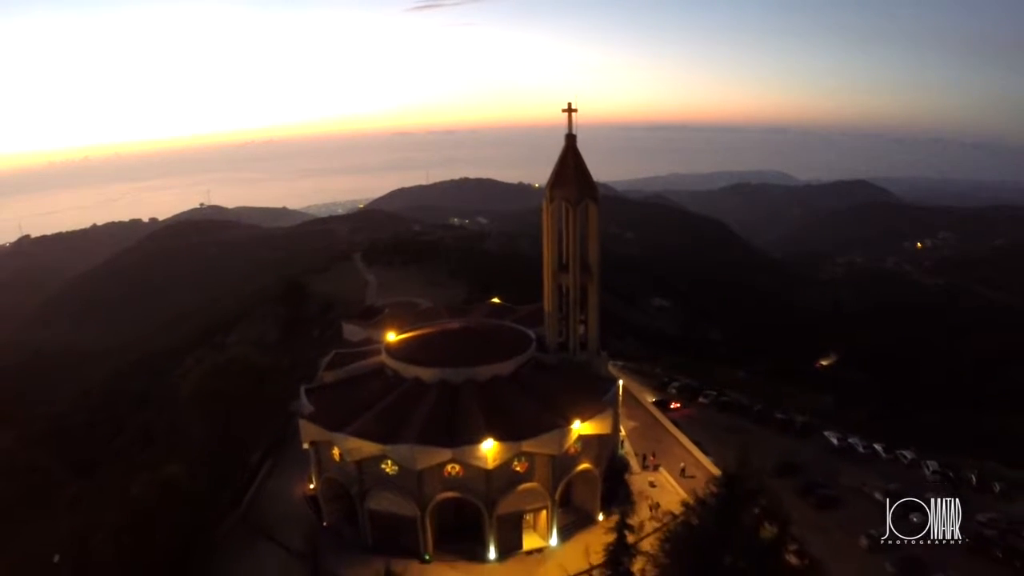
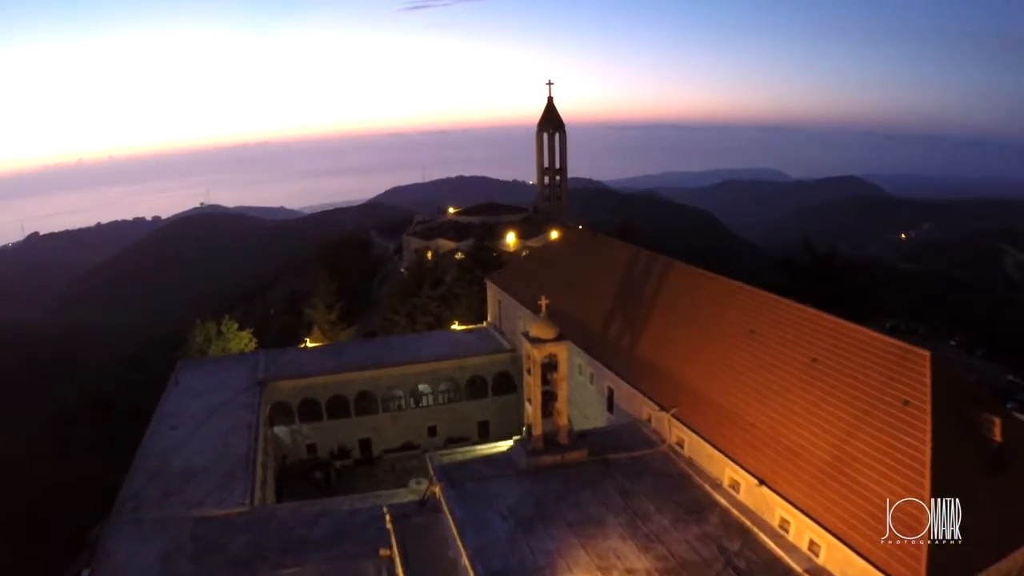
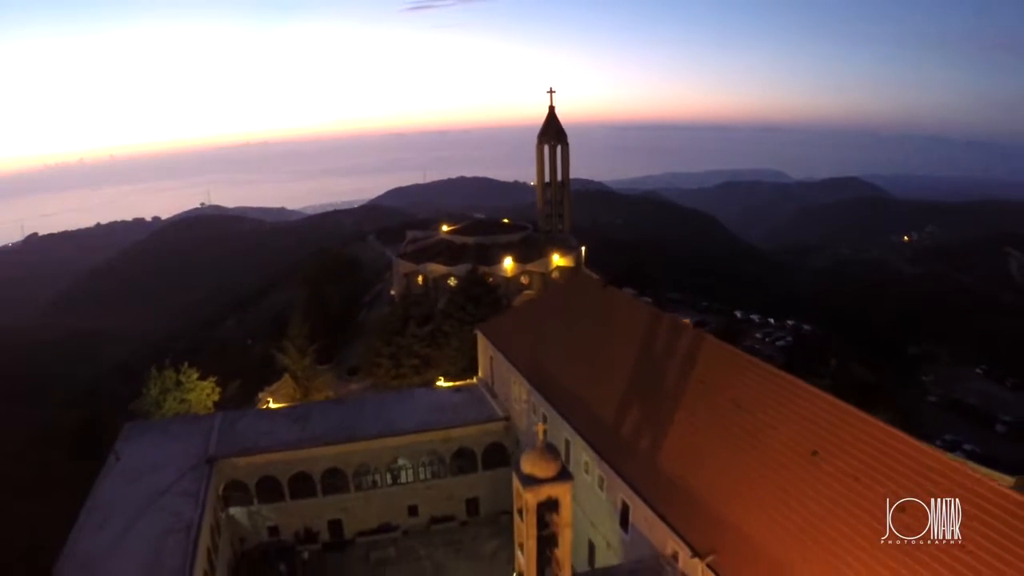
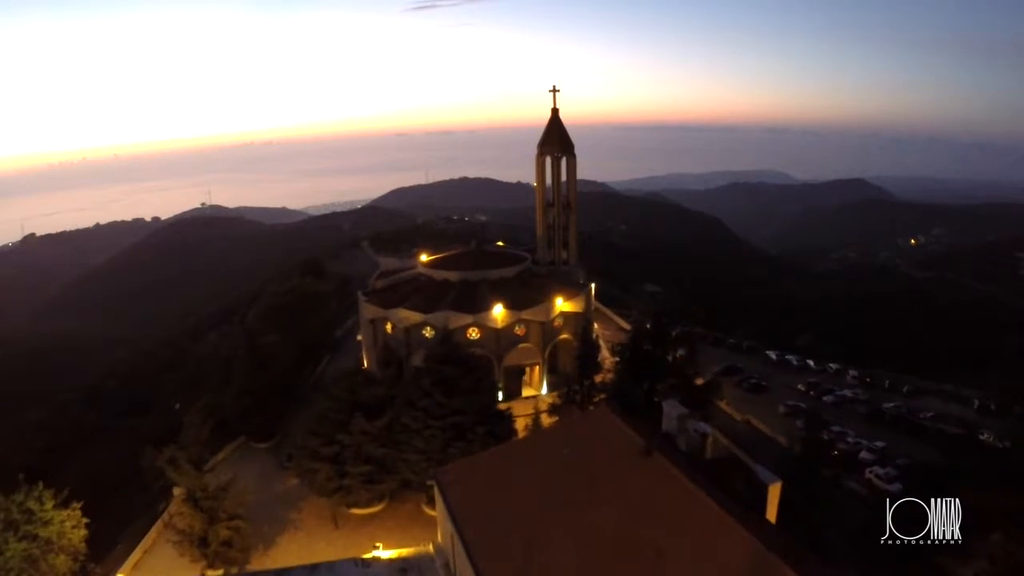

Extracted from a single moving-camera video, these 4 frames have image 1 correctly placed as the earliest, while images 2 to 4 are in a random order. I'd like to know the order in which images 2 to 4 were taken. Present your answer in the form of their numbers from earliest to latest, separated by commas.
4, 3, 2
